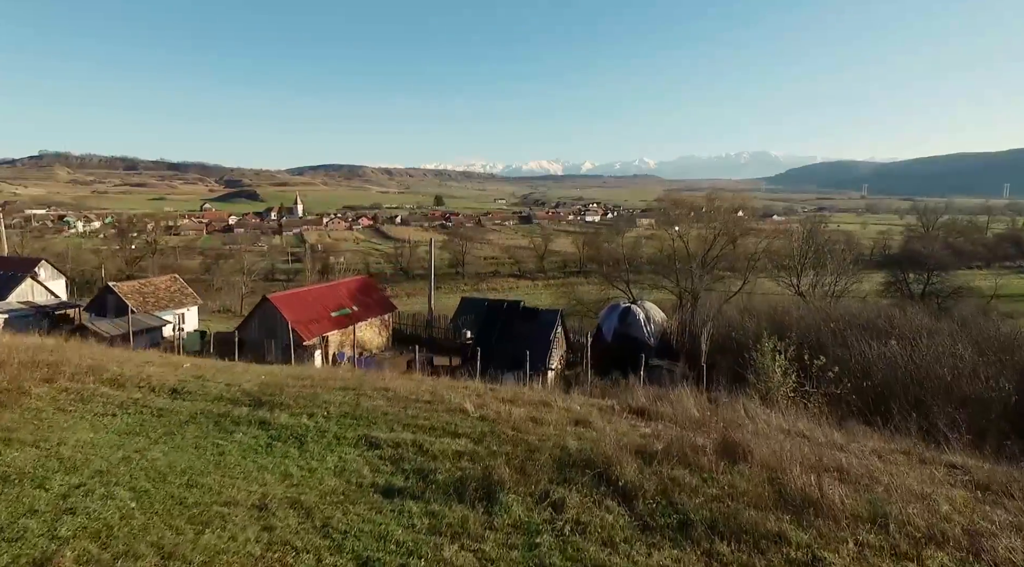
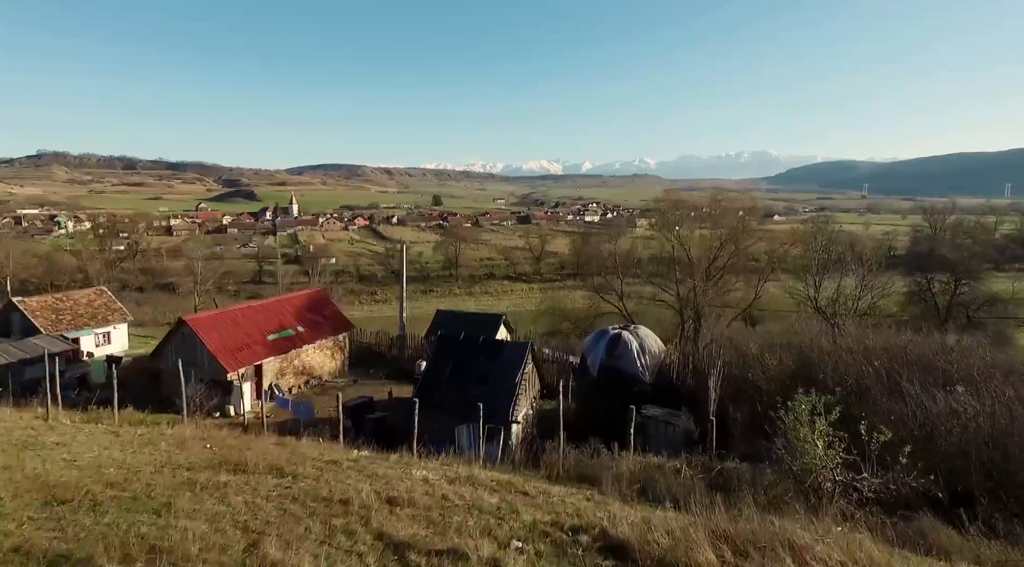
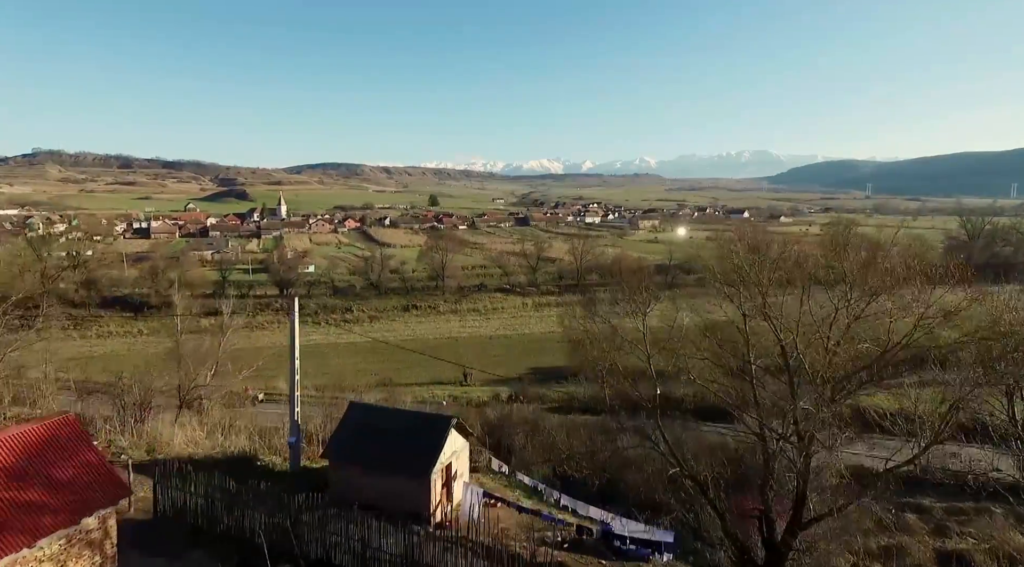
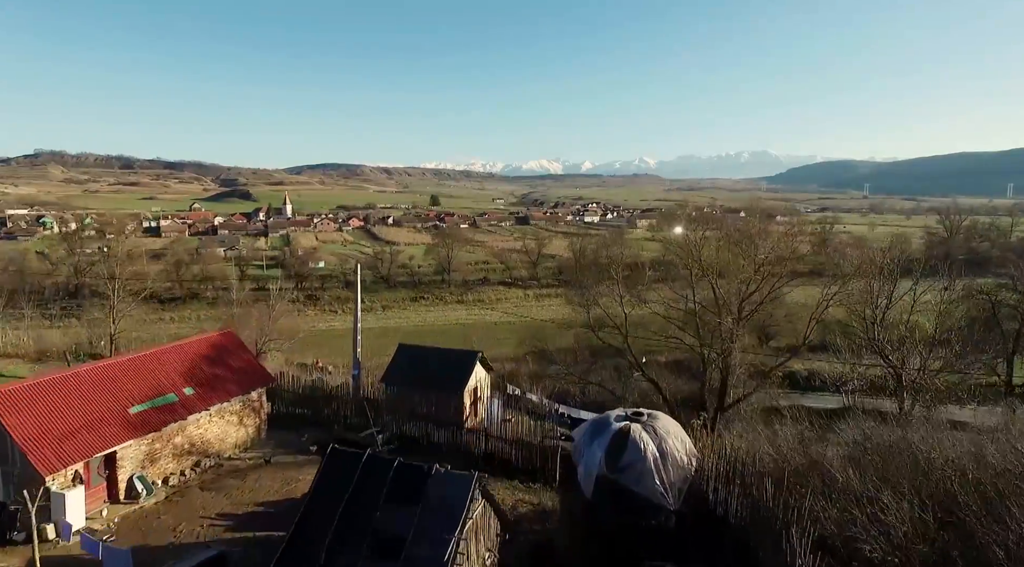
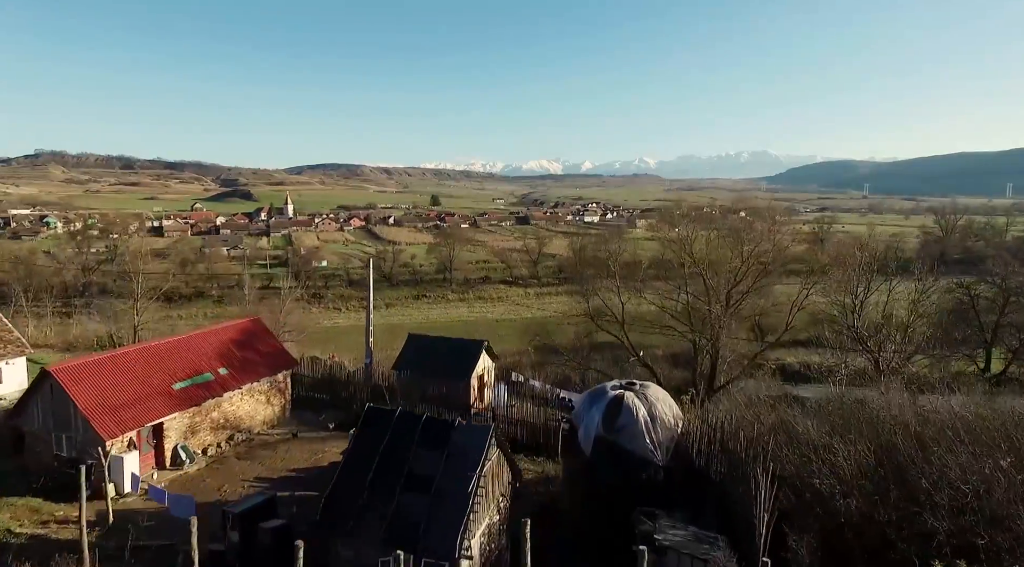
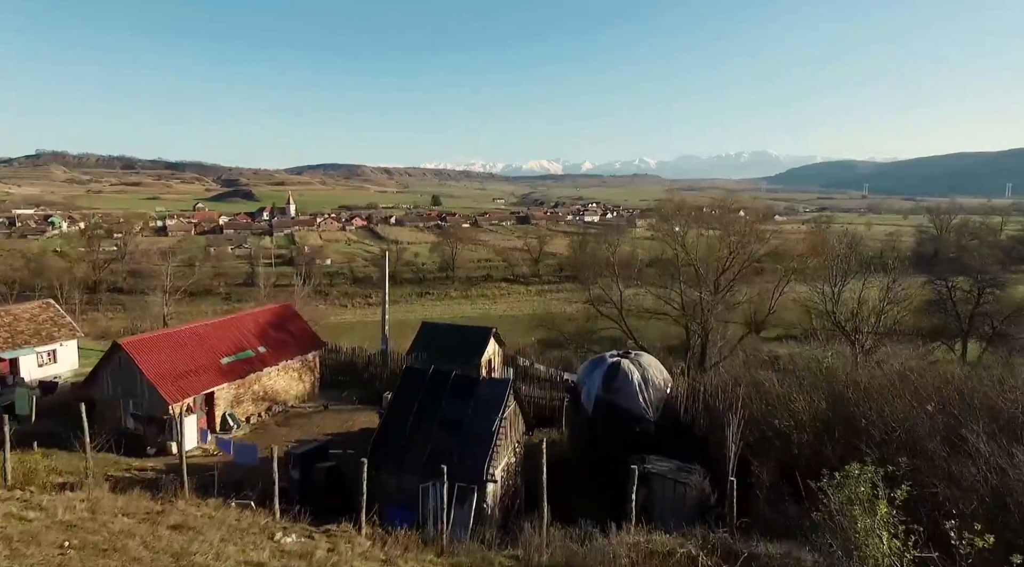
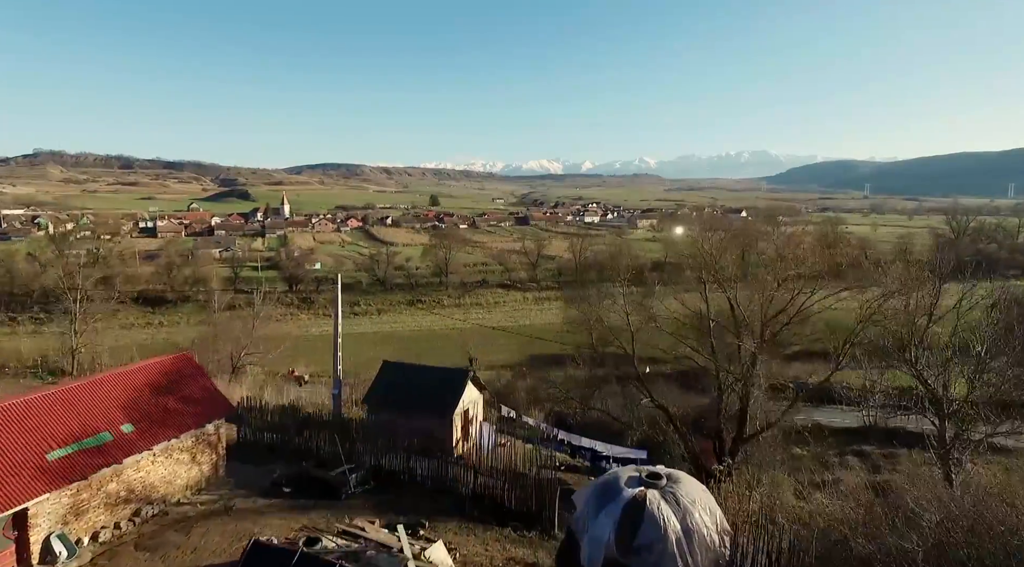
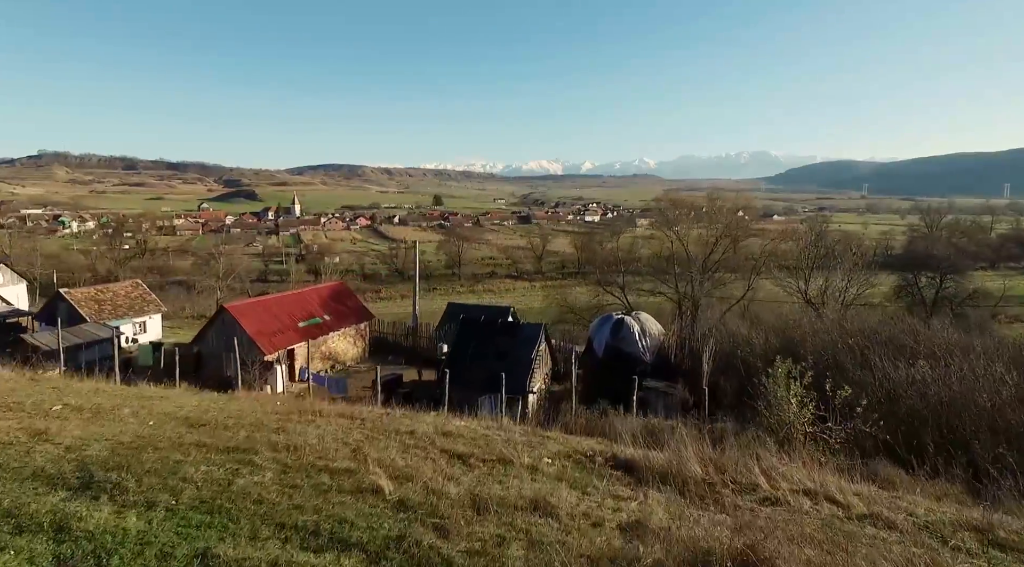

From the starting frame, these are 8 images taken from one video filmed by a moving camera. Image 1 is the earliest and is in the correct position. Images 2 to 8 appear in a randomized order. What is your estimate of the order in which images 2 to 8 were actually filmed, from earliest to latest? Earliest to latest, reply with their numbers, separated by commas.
8, 2, 6, 5, 4, 7, 3
